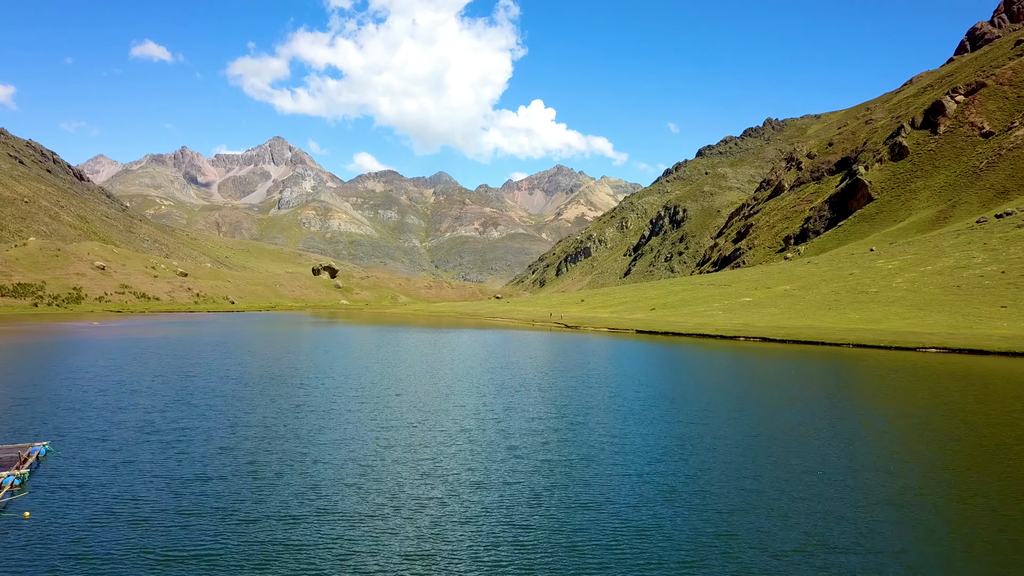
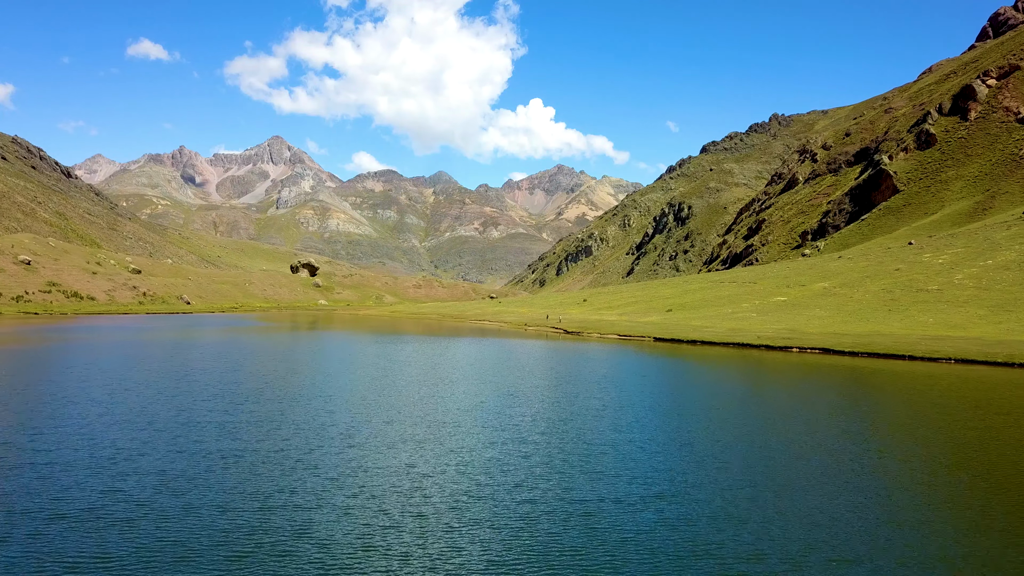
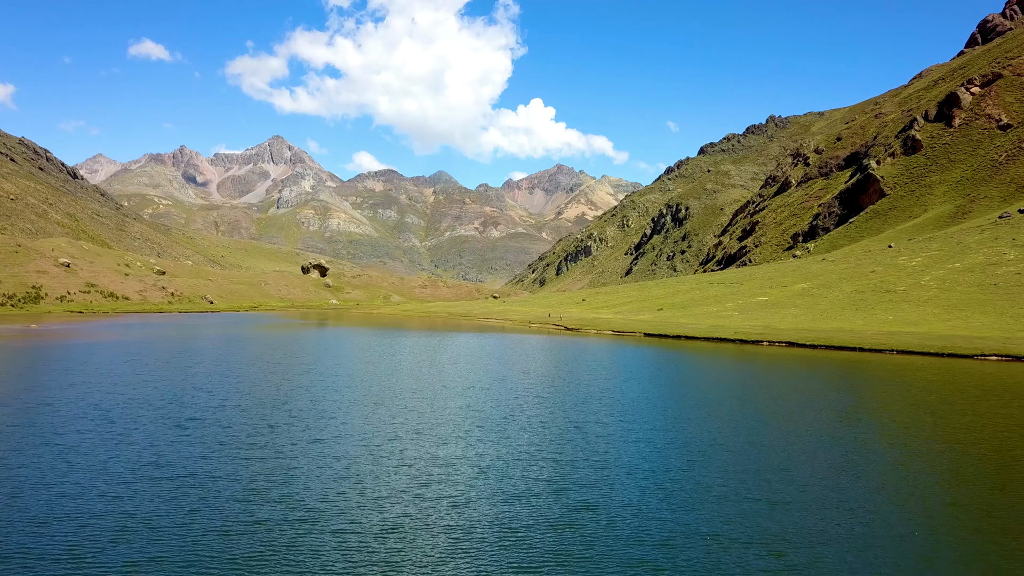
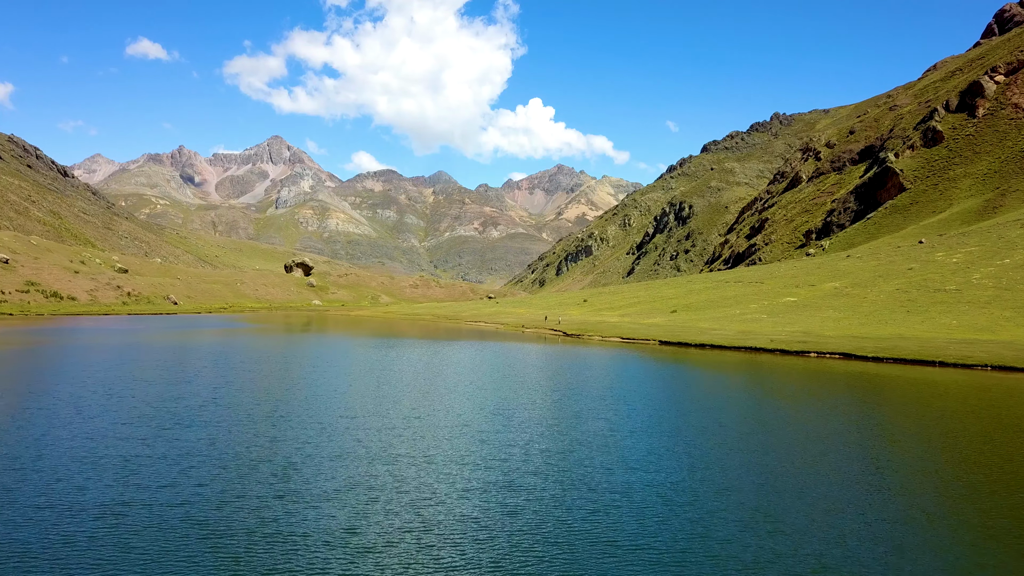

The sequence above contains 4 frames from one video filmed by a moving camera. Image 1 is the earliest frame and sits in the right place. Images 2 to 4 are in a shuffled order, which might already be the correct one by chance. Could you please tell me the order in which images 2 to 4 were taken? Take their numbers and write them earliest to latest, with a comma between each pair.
3, 2, 4
